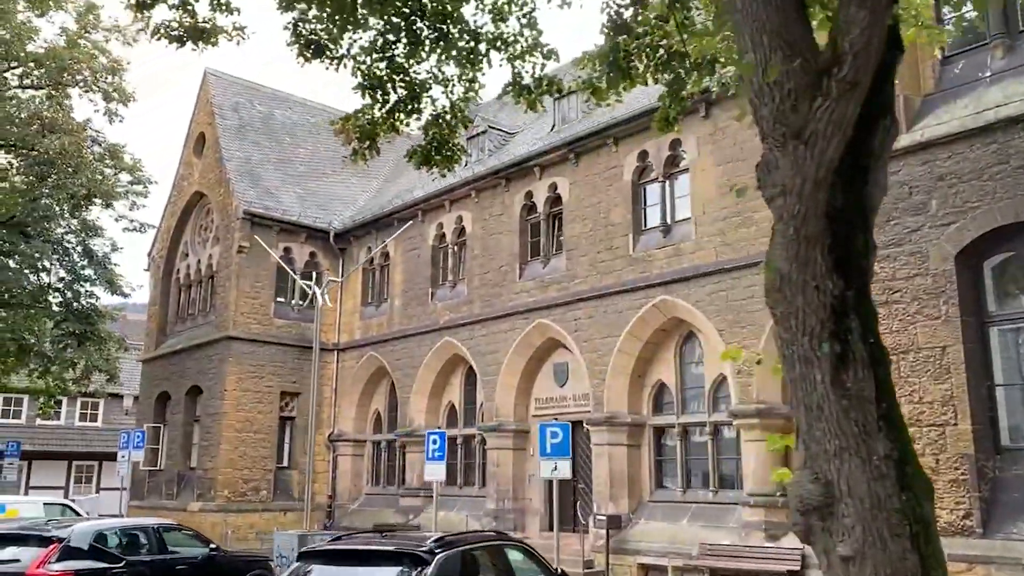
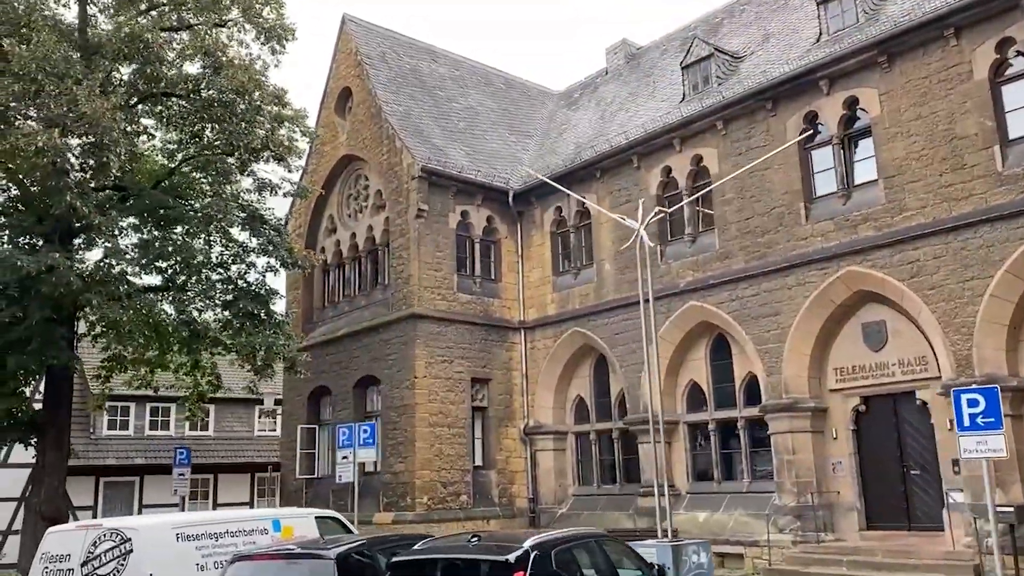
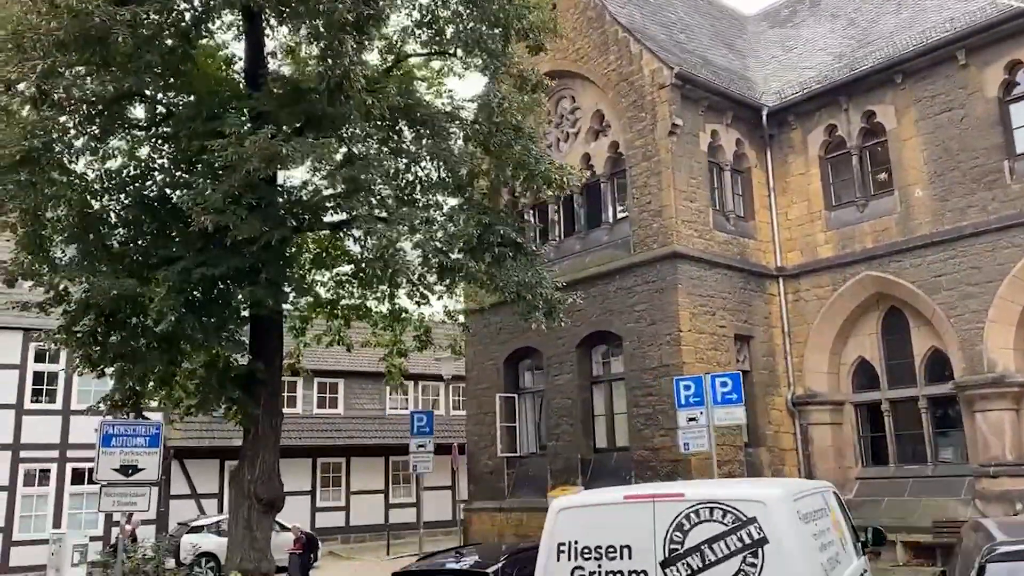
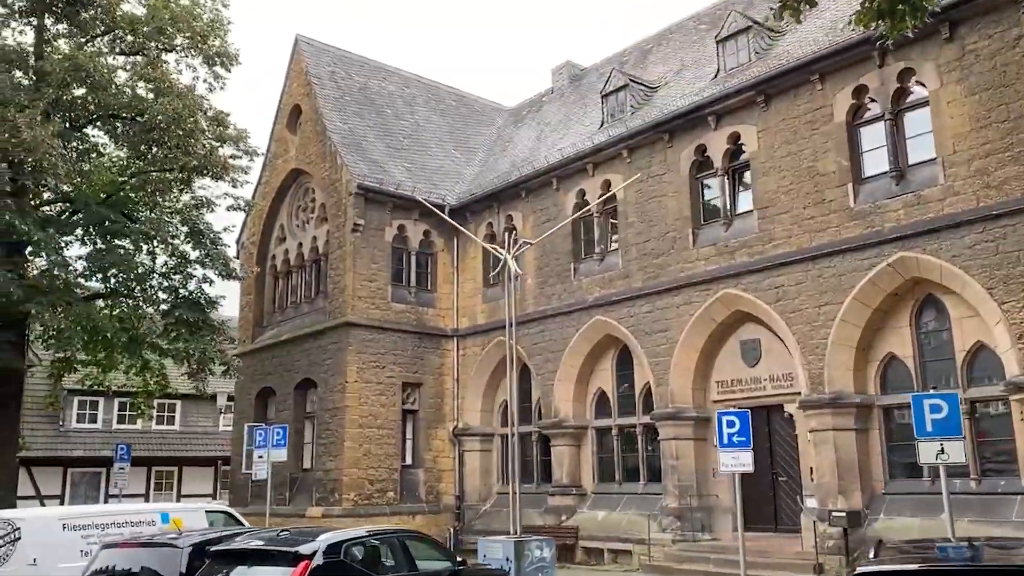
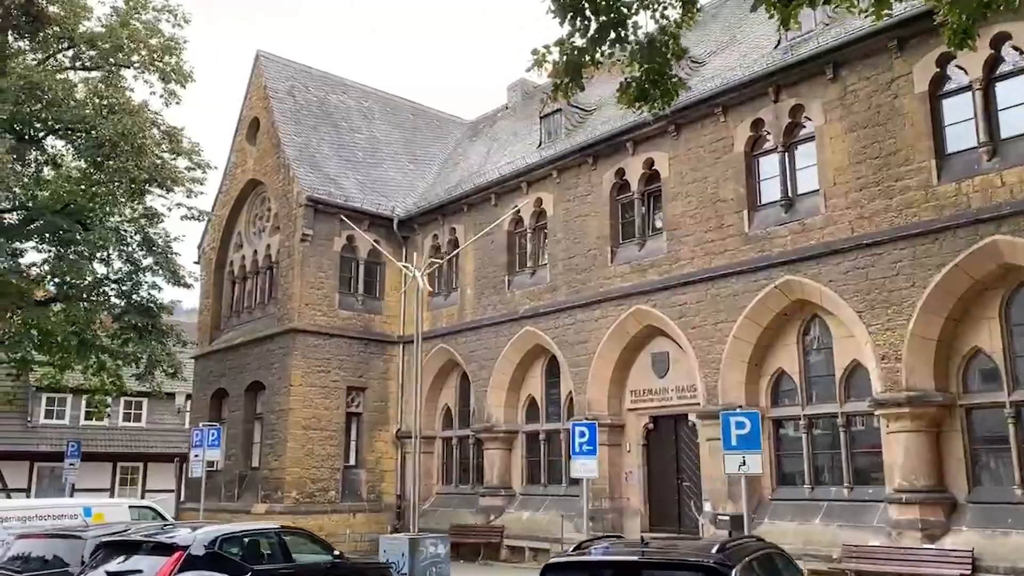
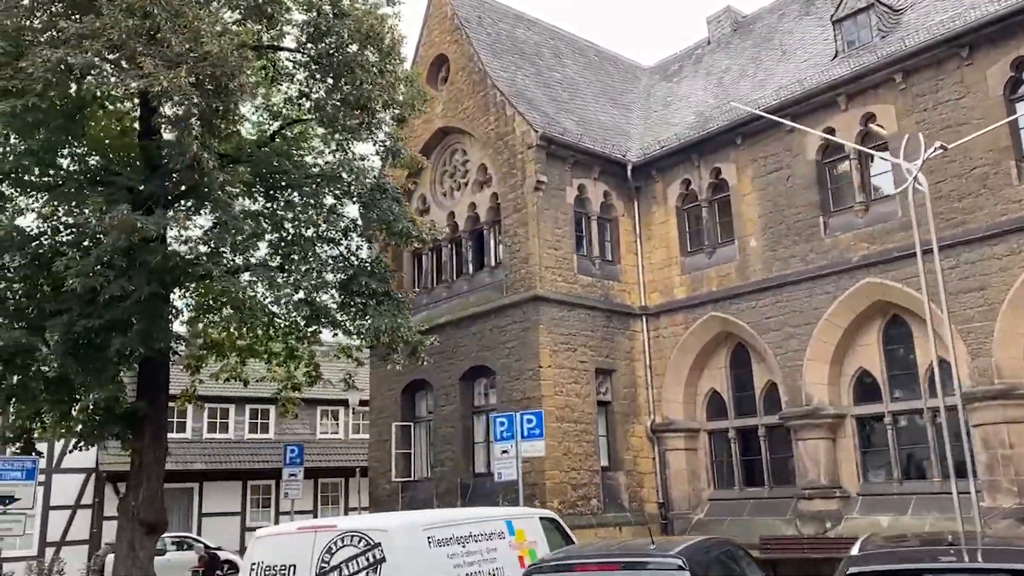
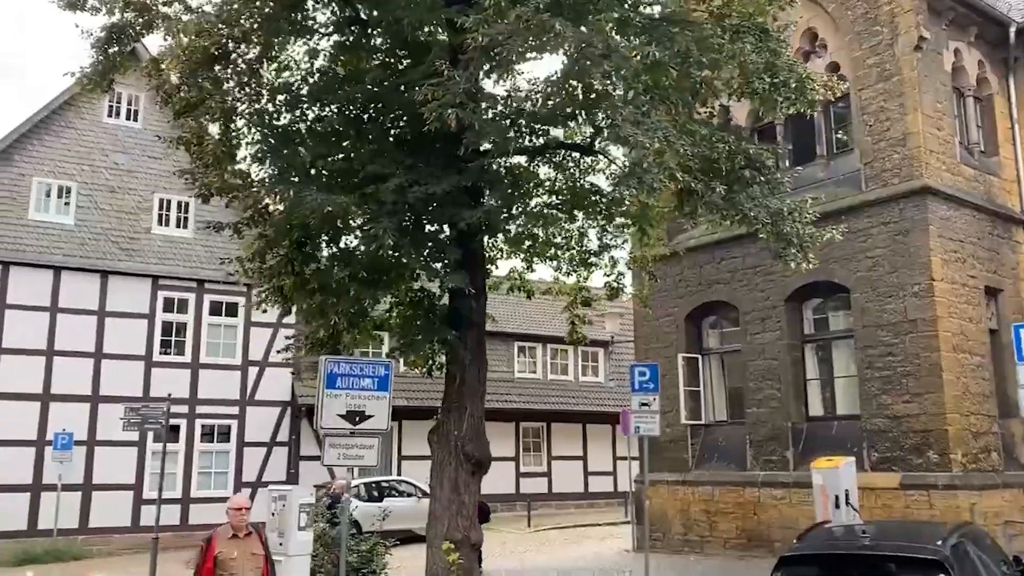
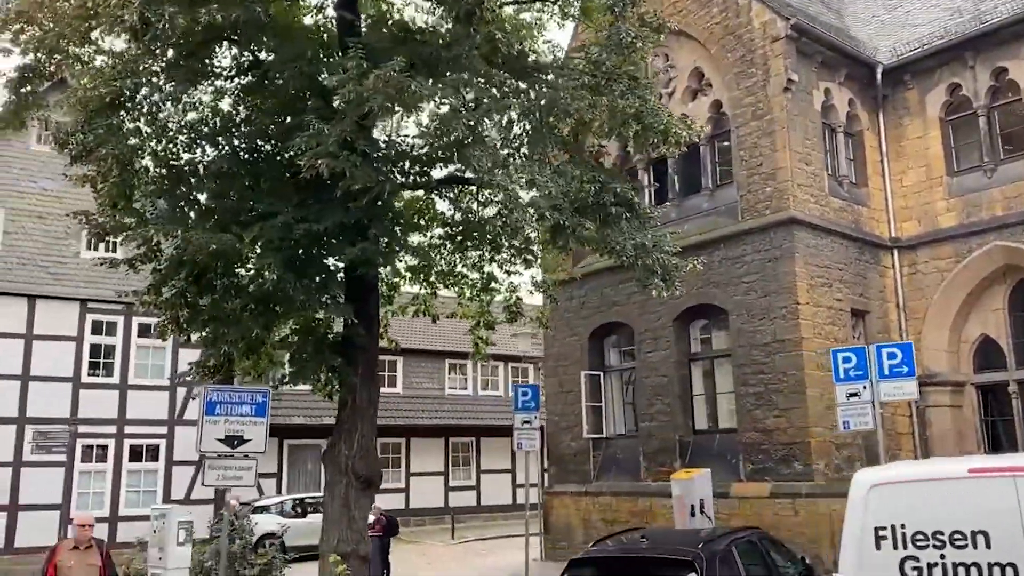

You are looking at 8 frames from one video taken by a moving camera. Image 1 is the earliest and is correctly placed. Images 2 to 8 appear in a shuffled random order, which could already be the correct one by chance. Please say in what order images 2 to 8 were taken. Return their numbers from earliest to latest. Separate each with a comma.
5, 4, 2, 6, 3, 8, 7
